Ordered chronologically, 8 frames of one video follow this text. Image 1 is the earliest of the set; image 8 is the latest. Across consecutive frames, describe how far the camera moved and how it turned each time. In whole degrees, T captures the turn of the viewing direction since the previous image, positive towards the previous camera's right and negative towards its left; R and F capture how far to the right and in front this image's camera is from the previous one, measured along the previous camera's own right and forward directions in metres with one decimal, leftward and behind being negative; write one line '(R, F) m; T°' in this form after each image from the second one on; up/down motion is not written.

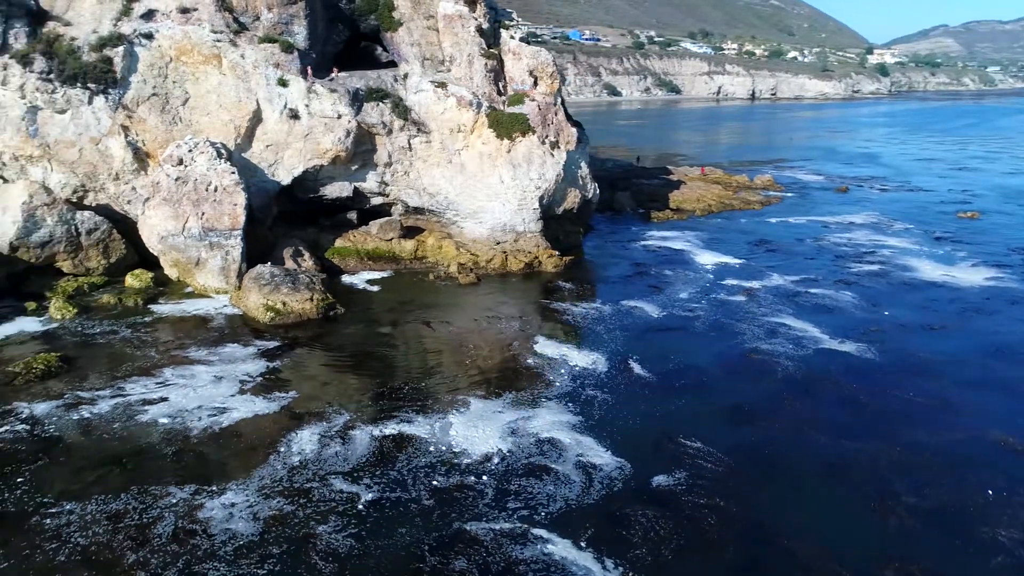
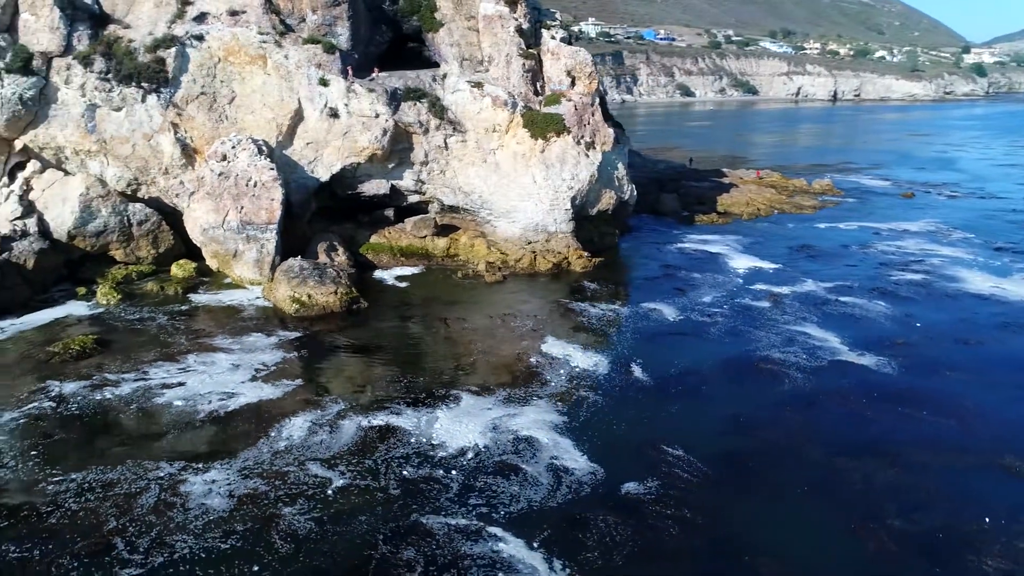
(+1.6, 0.0) m; -6°
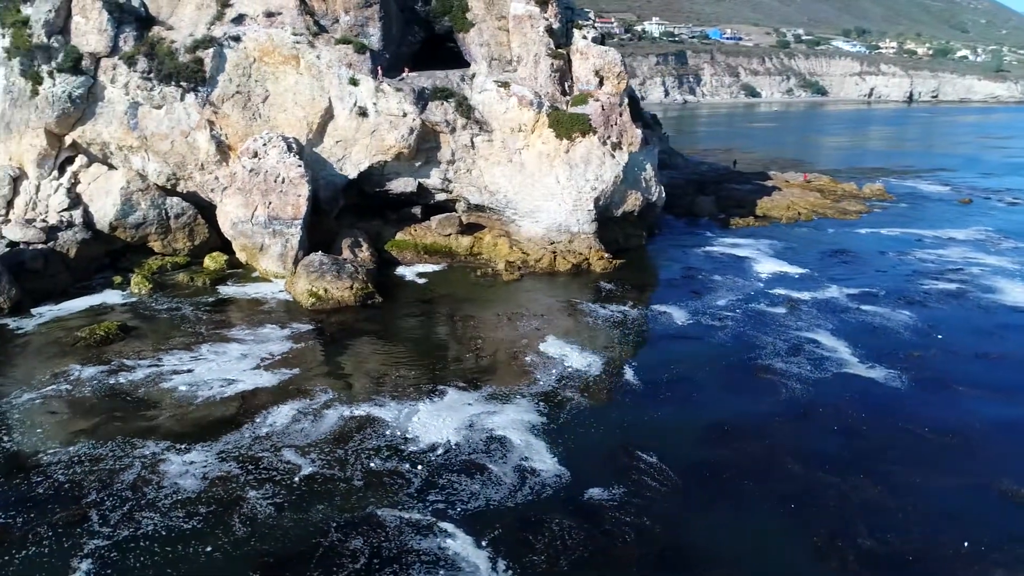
(+1.5, 0.0) m; -5°
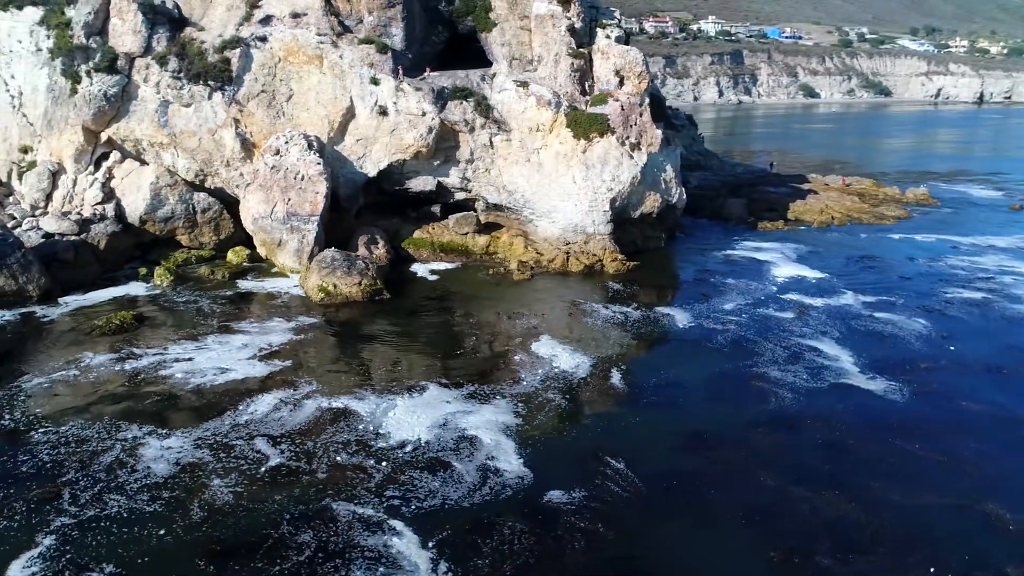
(+1.5, +0.1) m; -4°
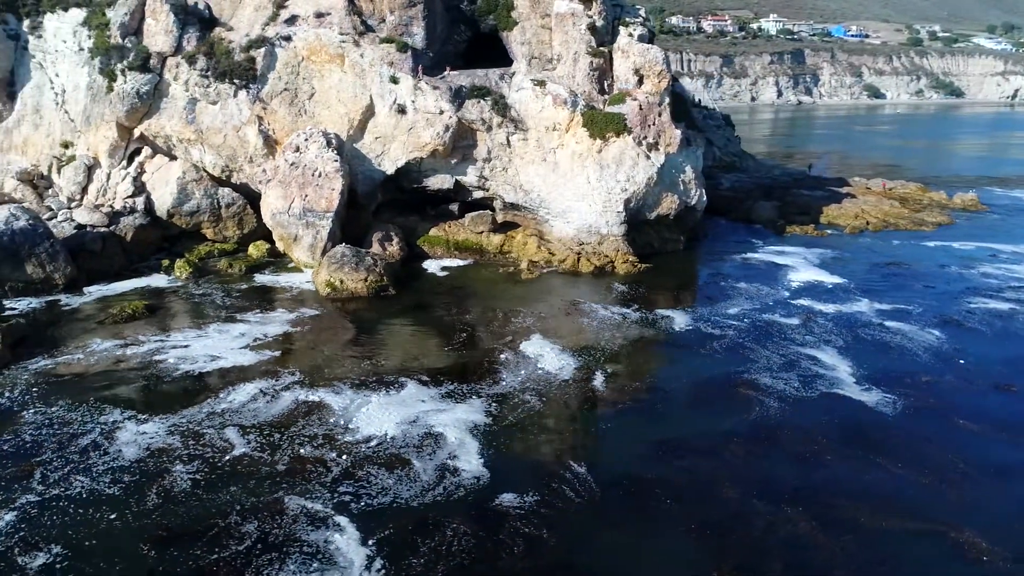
(+1.7, +0.2) m; -4°
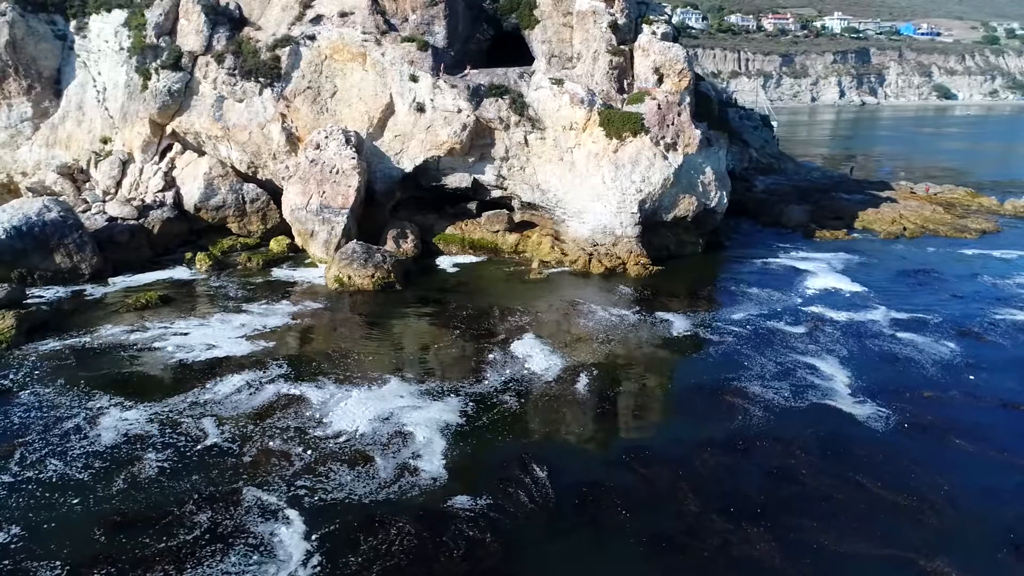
(+1.6, +0.2) m; -4°
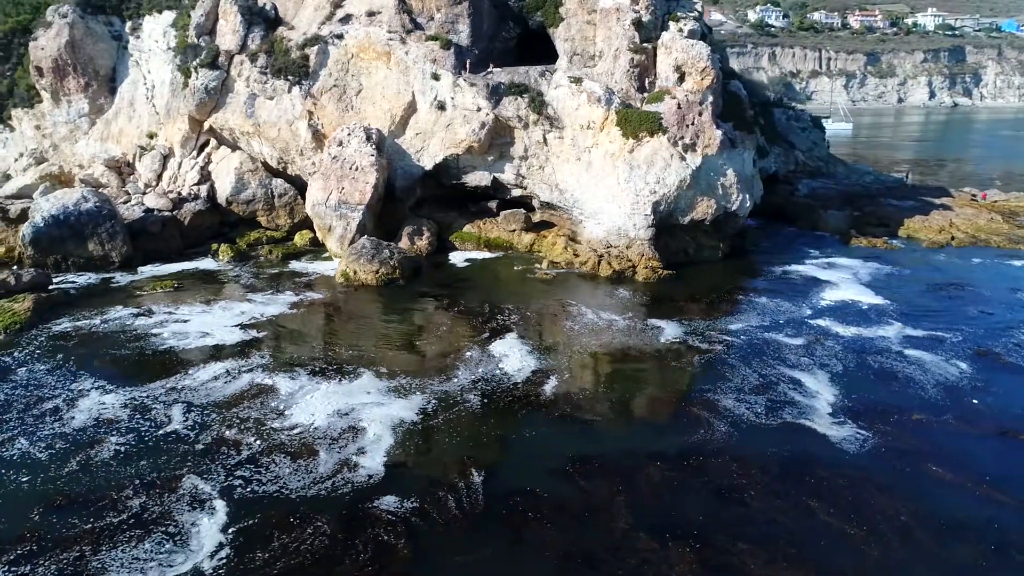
(+2.3, +0.3) m; -6°
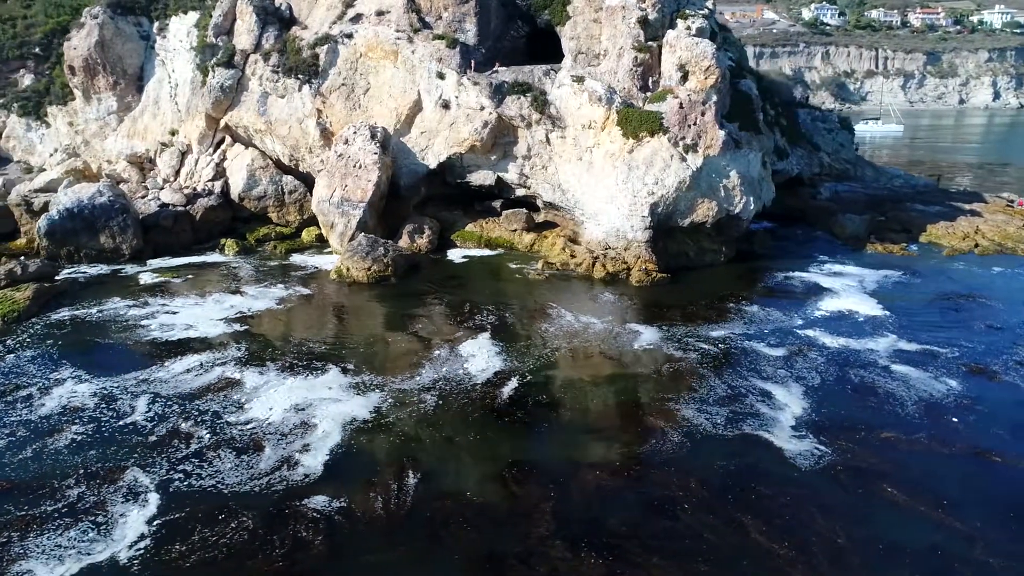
(+1.9, +0.2) m; -4°
